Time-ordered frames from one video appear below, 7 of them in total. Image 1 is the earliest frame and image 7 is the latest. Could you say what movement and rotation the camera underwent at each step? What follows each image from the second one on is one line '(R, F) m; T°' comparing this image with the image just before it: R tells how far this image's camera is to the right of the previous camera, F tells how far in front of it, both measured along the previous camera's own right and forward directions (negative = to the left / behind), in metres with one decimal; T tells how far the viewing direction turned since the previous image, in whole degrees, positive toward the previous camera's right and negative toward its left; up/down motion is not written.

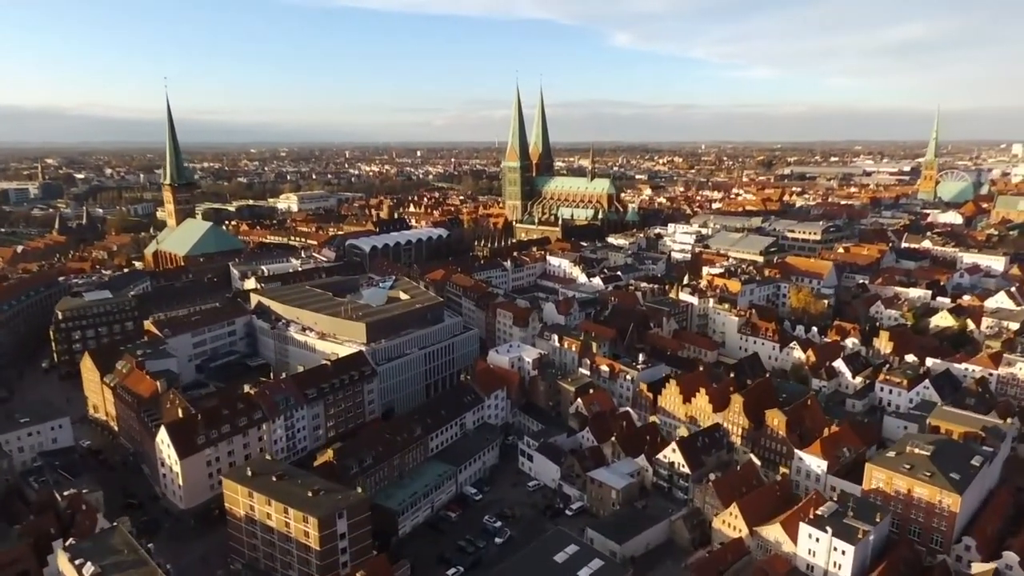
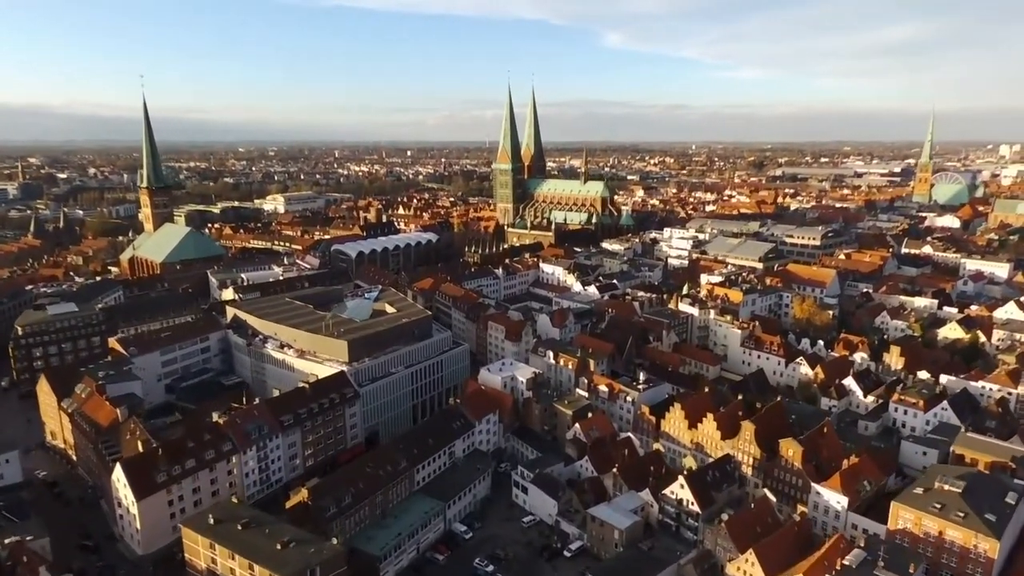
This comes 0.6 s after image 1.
(-0.1, +3.1) m; +1°
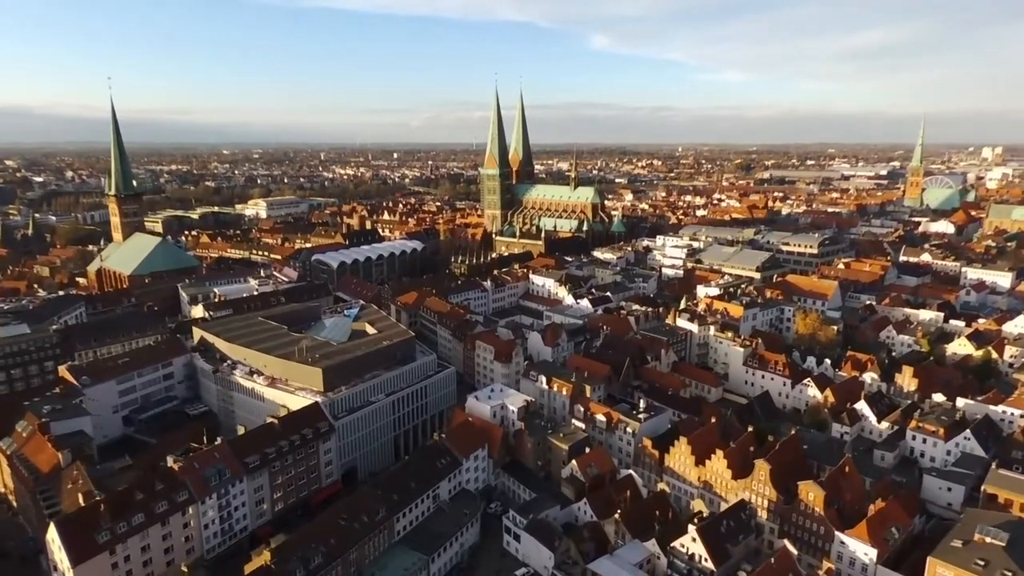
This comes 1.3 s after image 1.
(-0.1, +3.6) m; +1°
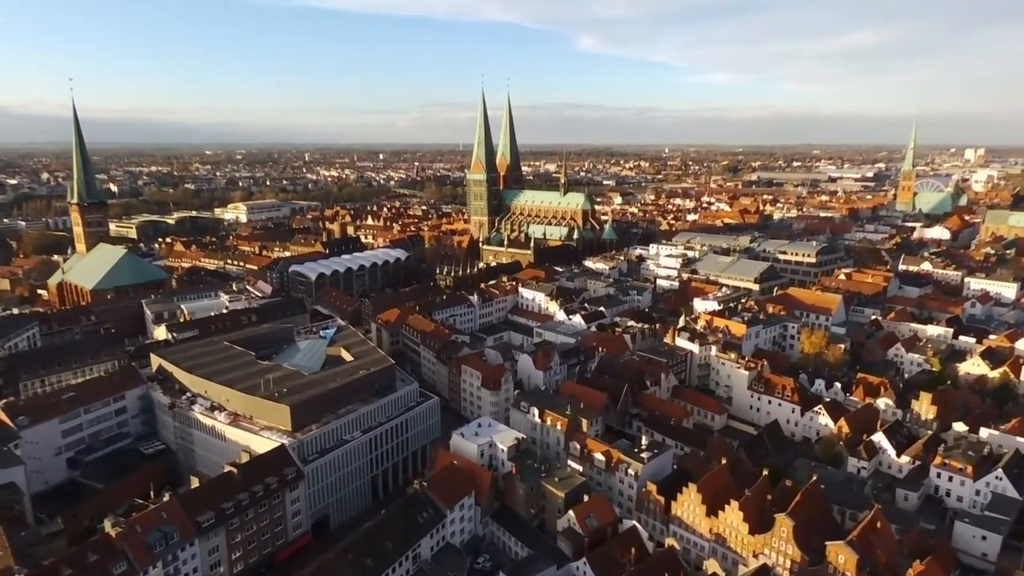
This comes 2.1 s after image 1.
(-0.1, +4.0) m; +1°
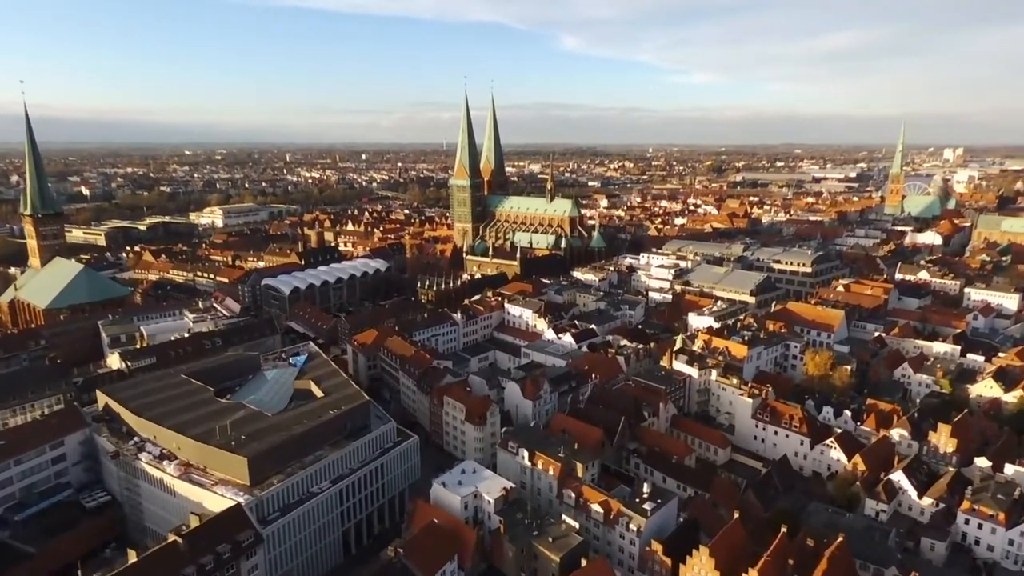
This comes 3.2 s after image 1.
(-0.1, +4.1) m; +1°
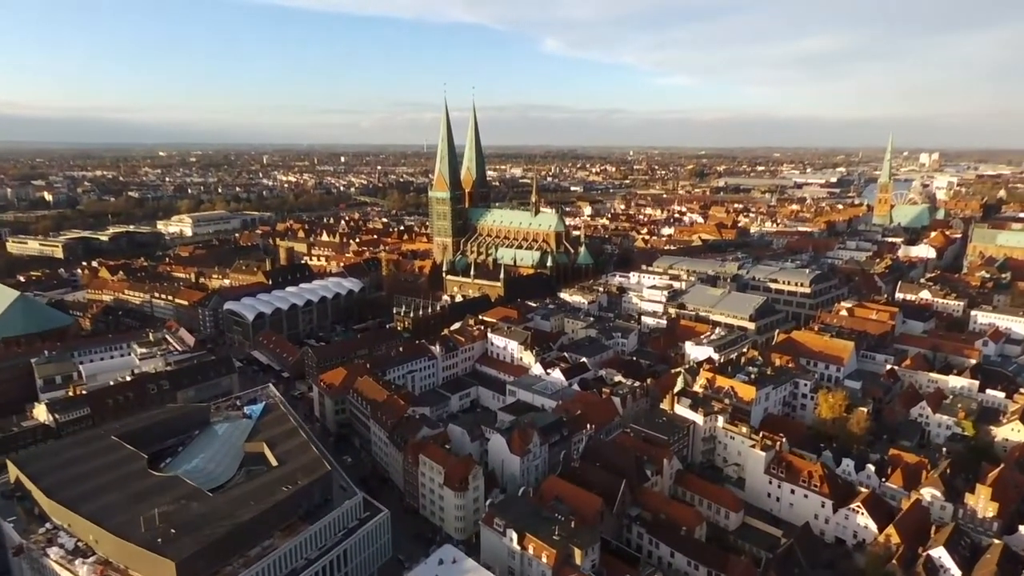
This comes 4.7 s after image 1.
(-0.2, +5.6) m; +2°
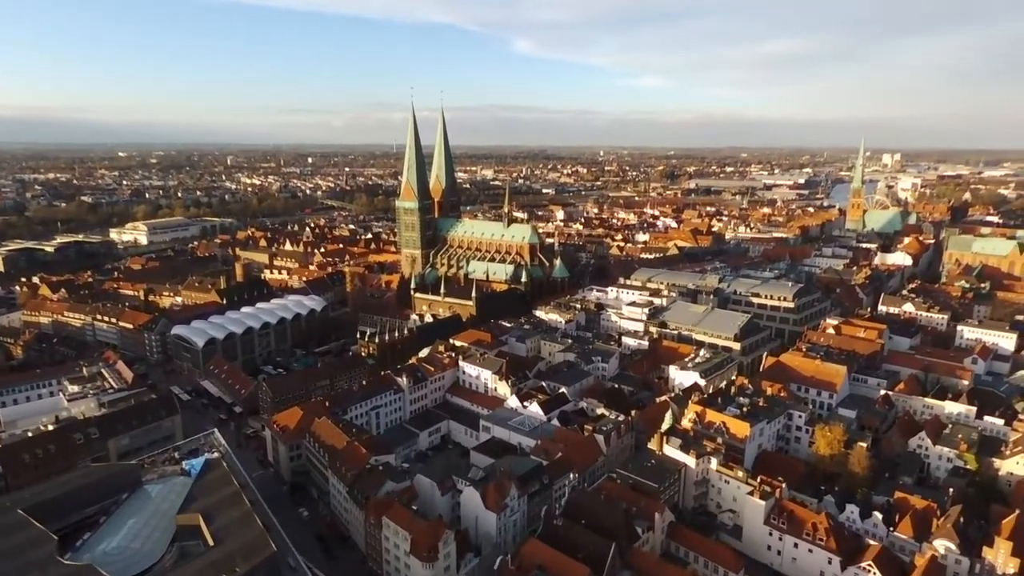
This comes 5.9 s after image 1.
(-0.1, +4.5) m; +3°
